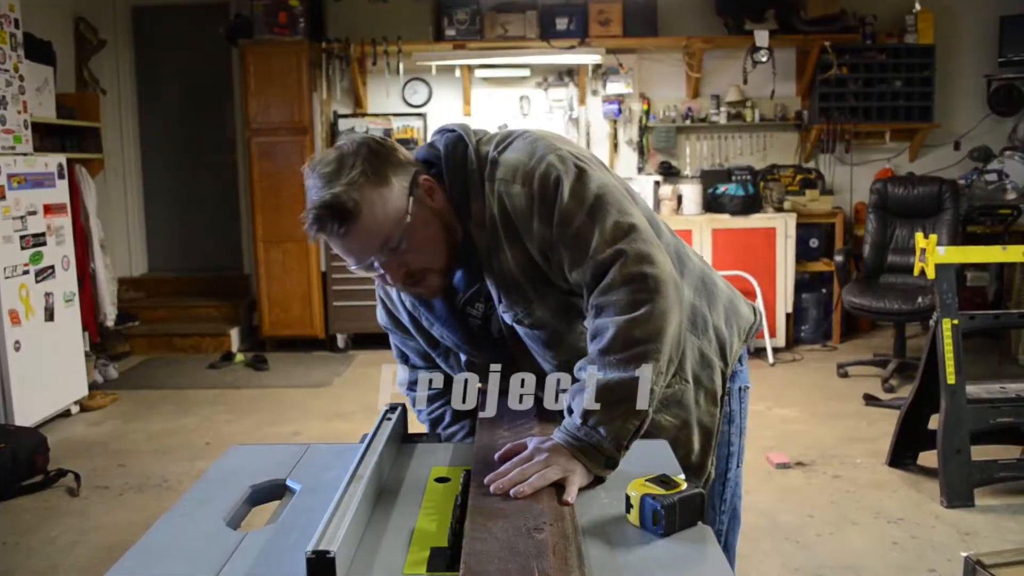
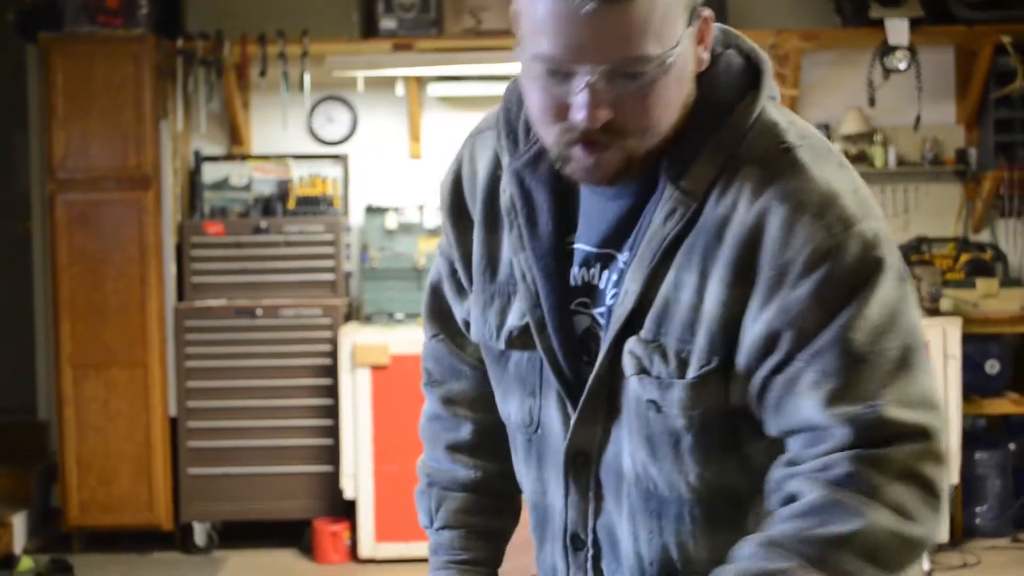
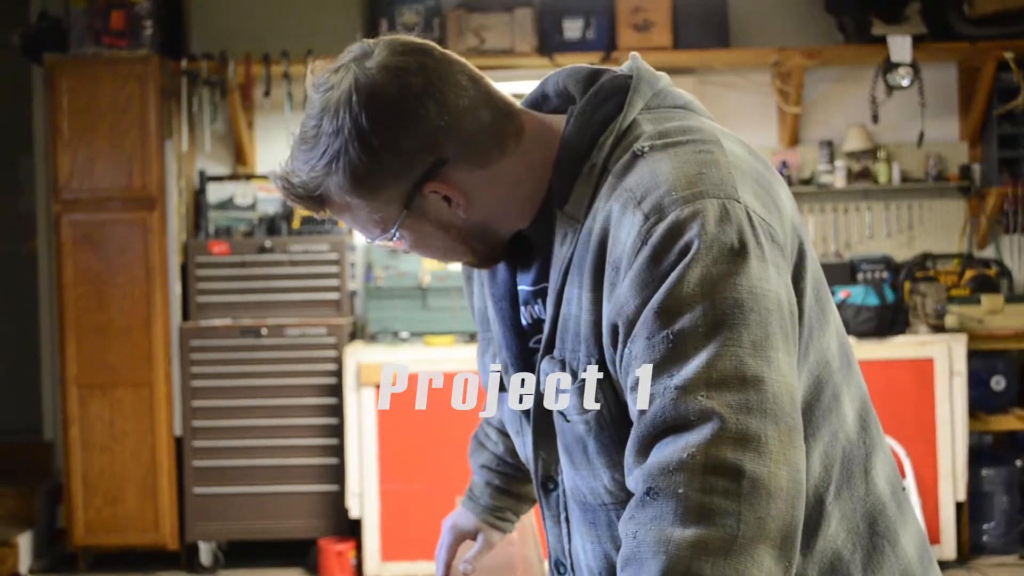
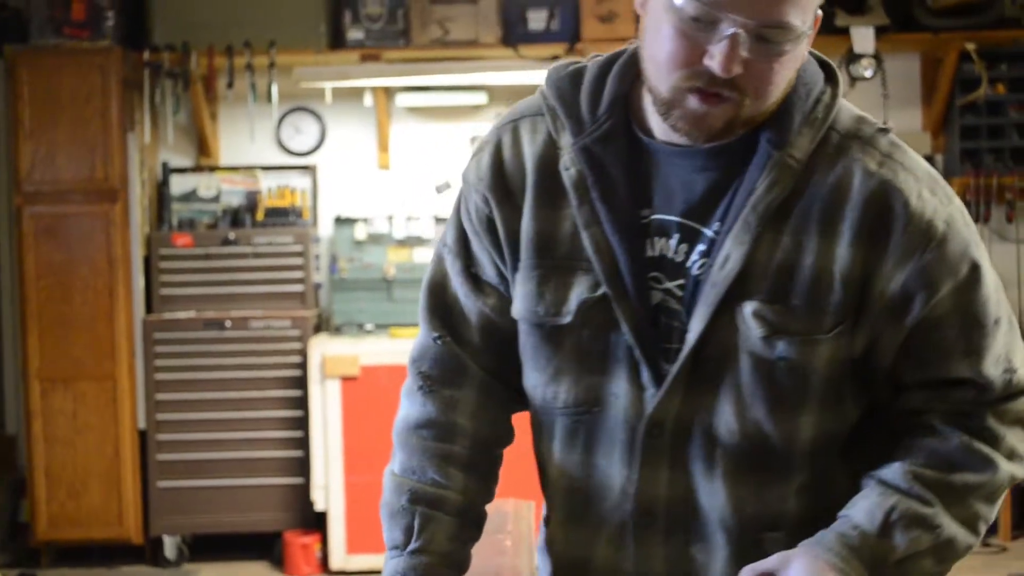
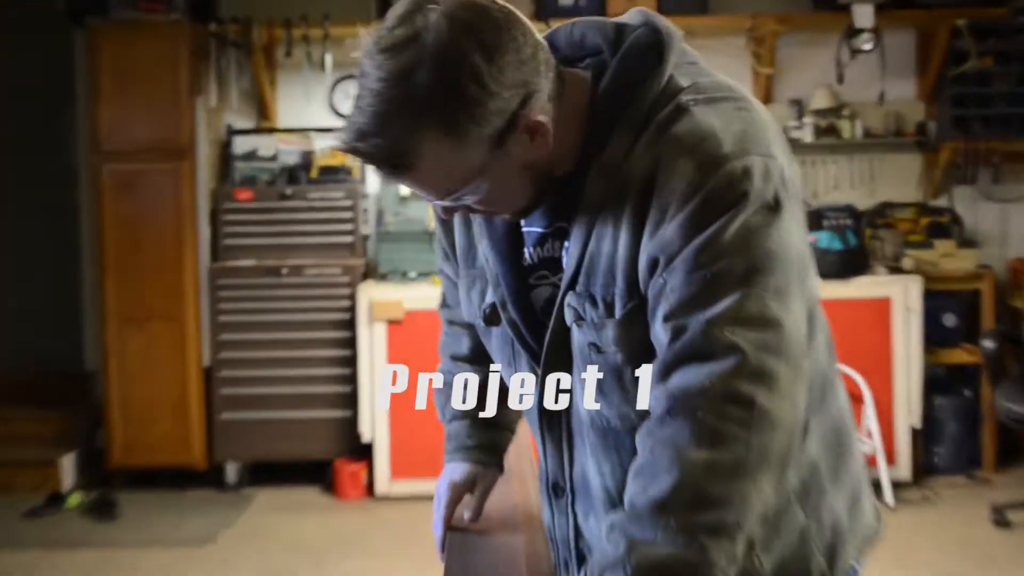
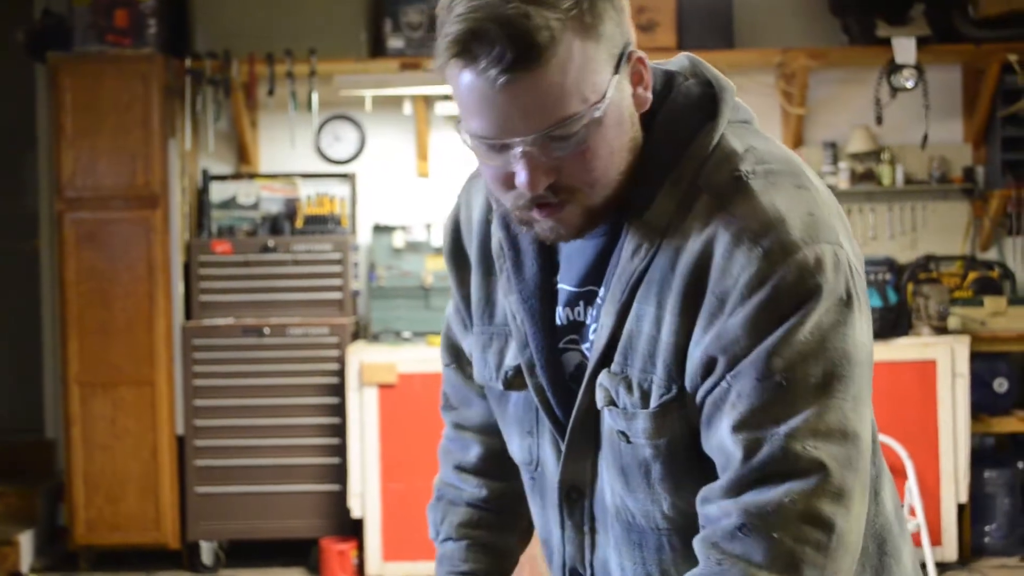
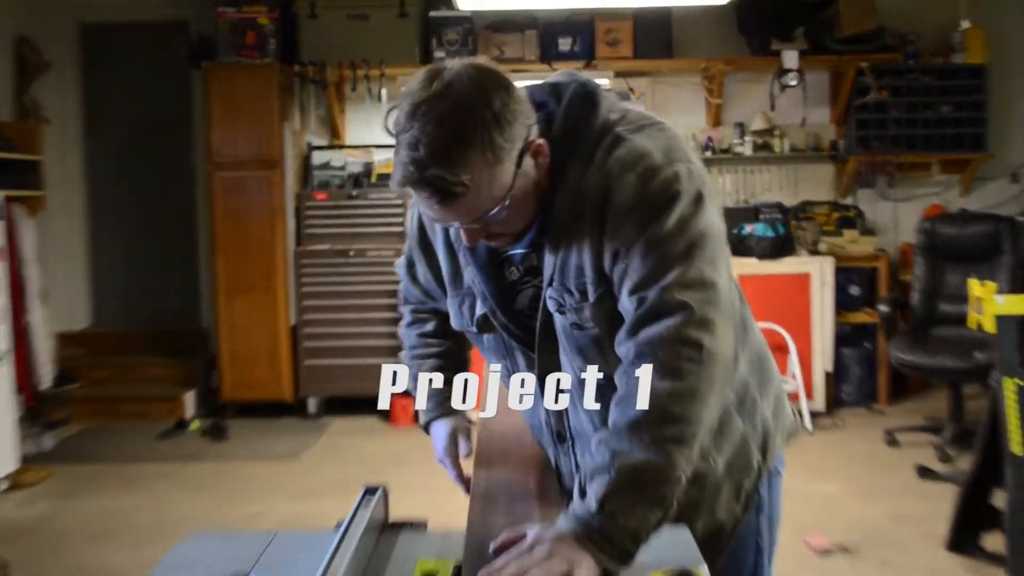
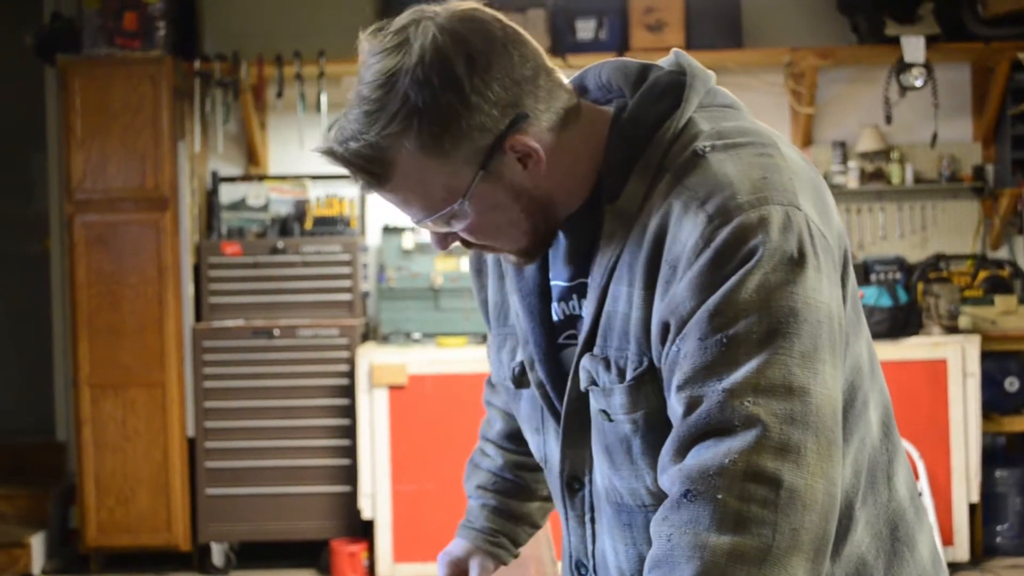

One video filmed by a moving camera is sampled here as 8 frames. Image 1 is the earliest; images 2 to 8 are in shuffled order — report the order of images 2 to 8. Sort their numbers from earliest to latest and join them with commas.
7, 5, 3, 8, 6, 2, 4
